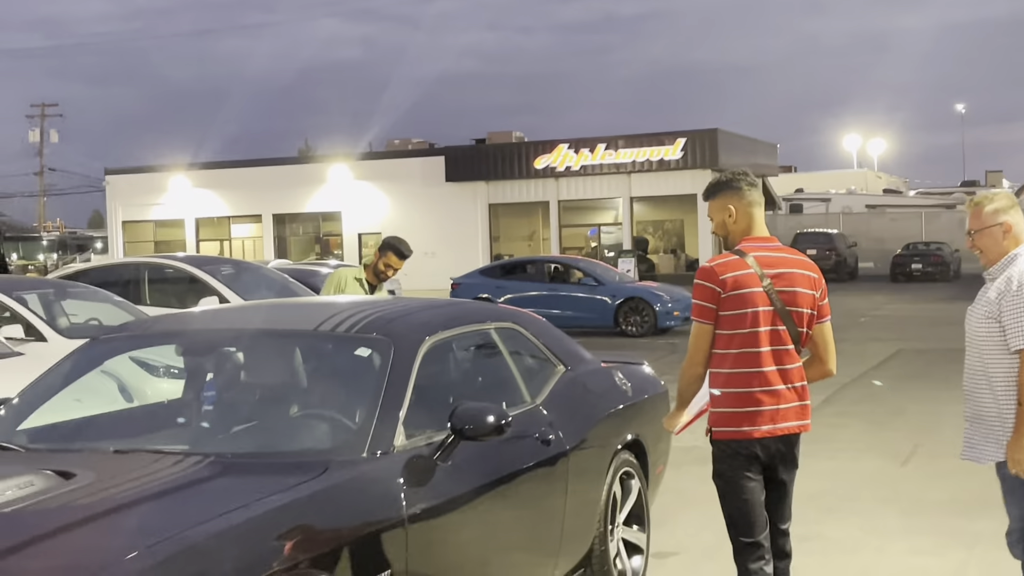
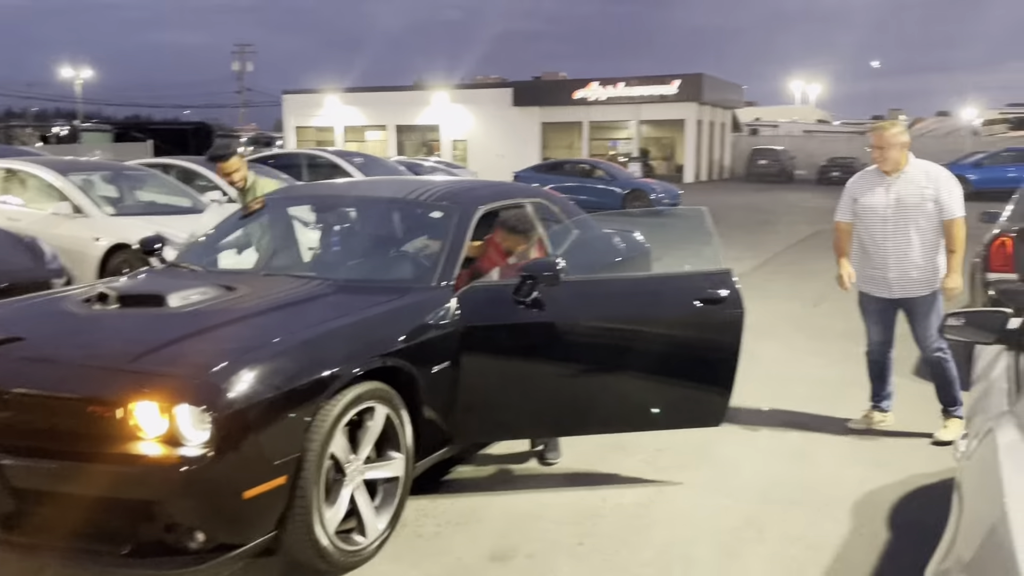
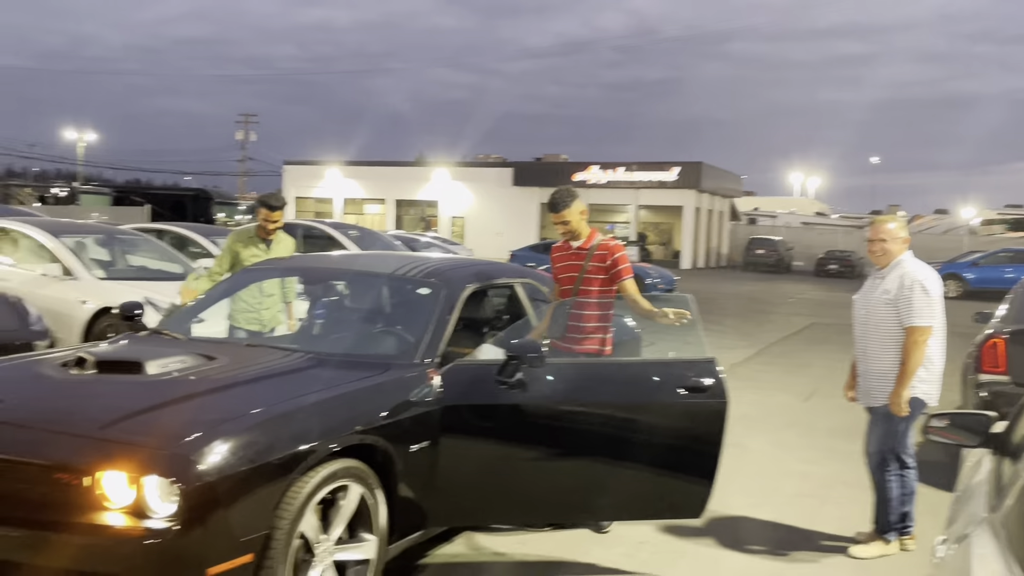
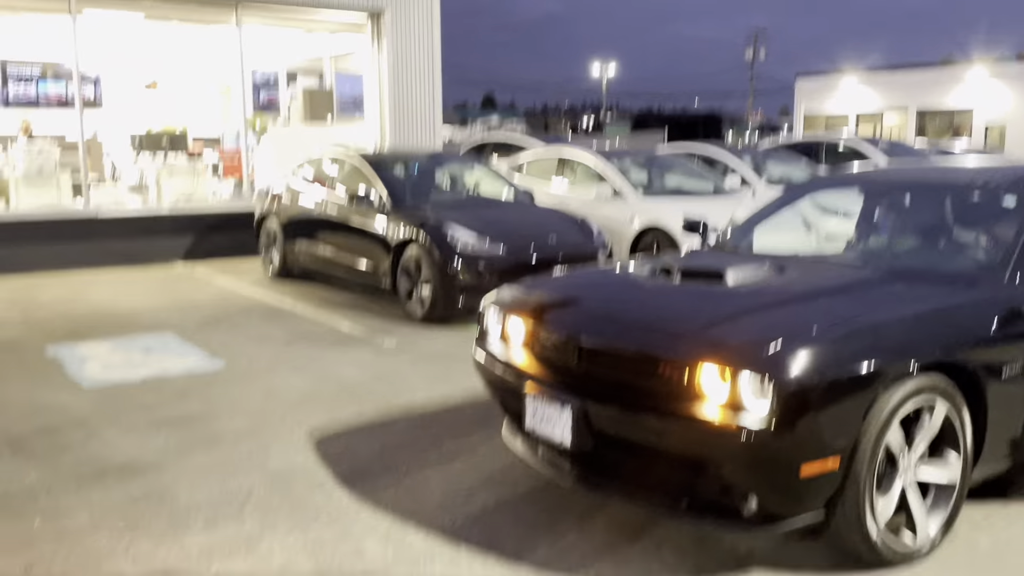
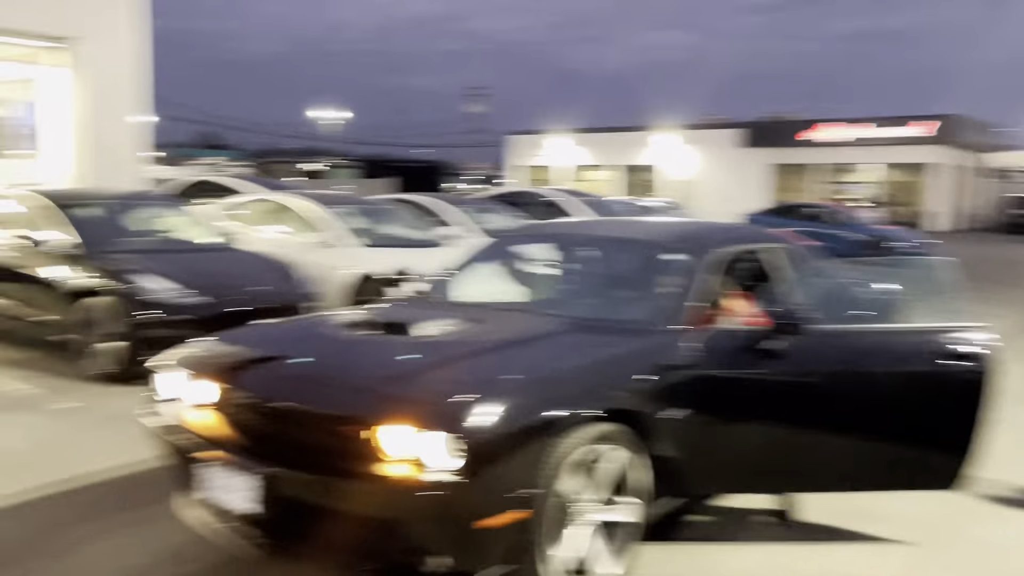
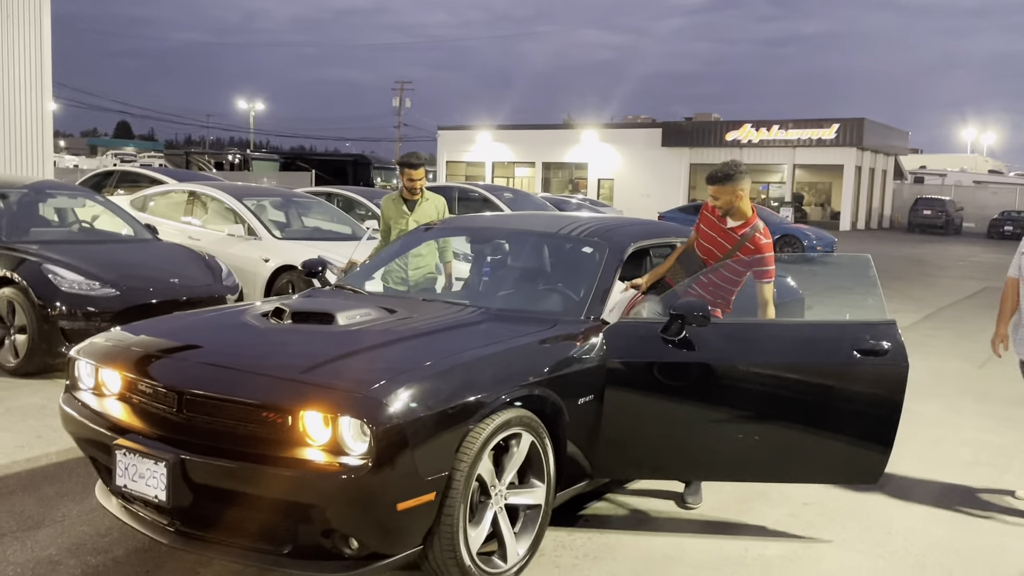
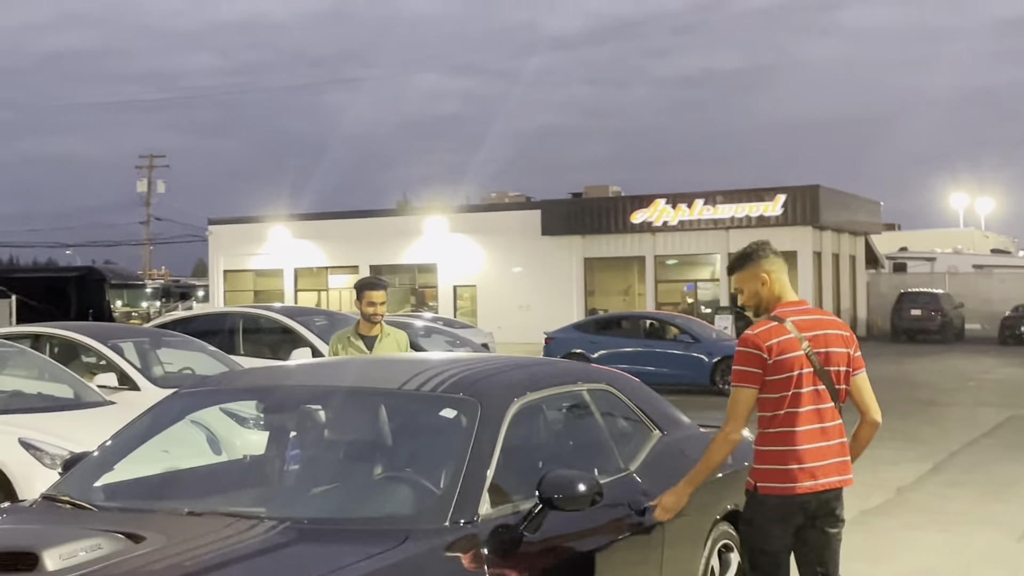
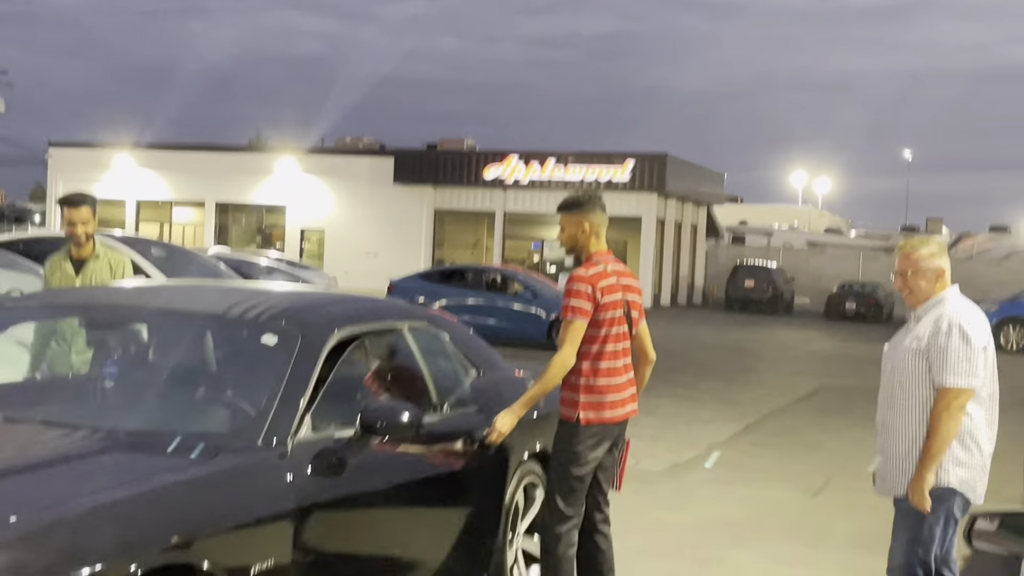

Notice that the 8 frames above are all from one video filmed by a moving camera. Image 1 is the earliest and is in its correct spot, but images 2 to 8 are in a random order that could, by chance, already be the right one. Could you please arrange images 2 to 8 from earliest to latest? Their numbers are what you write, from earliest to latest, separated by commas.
7, 8, 3, 6, 2, 5, 4
